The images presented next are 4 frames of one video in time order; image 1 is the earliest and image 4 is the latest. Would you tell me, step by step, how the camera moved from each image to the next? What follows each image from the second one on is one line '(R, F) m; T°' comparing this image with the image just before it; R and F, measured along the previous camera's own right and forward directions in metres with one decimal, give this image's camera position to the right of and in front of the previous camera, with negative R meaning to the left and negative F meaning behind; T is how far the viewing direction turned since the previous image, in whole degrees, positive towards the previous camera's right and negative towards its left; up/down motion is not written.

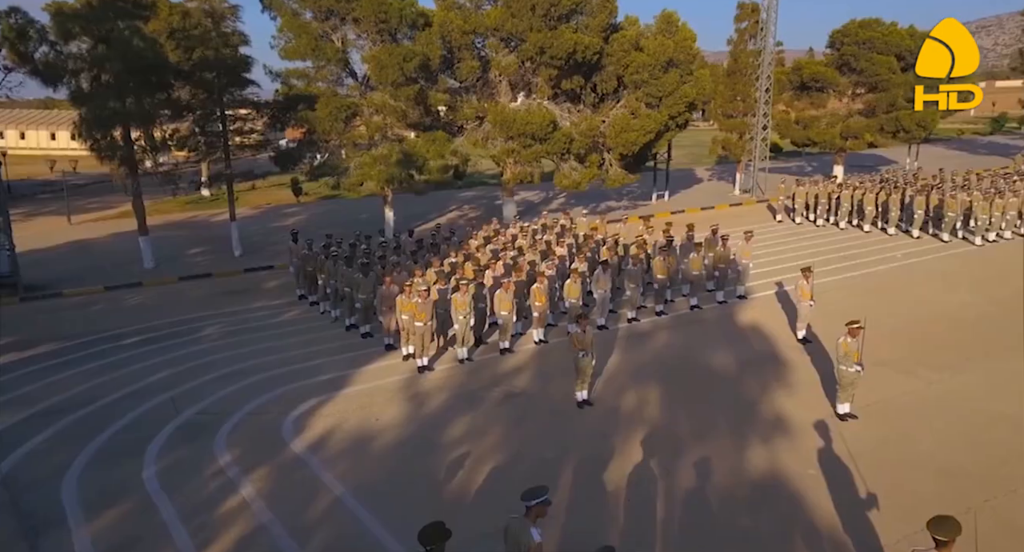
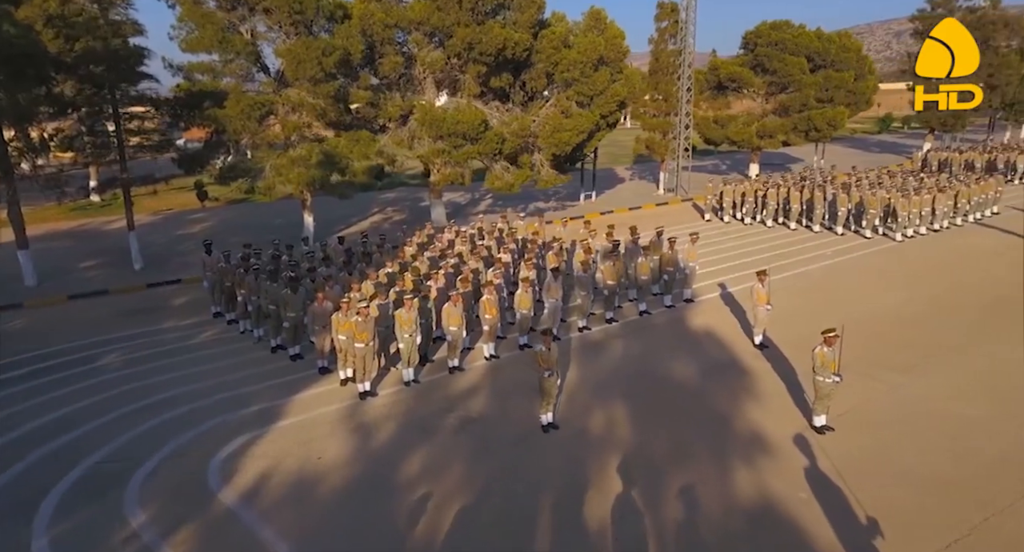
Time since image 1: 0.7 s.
(-0.4, +0.7) m; +7°
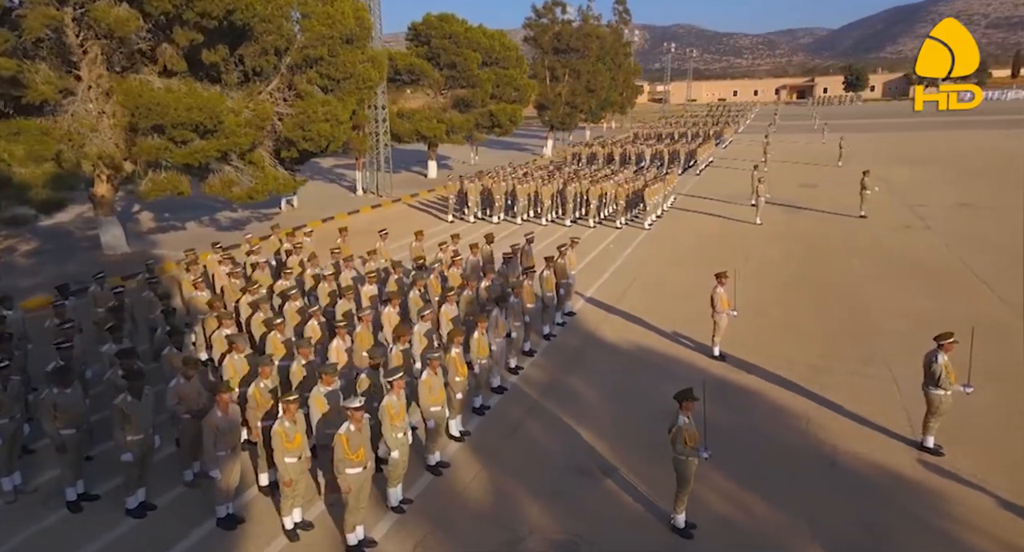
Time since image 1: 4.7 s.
(-3.7, +3.3) m; +33°
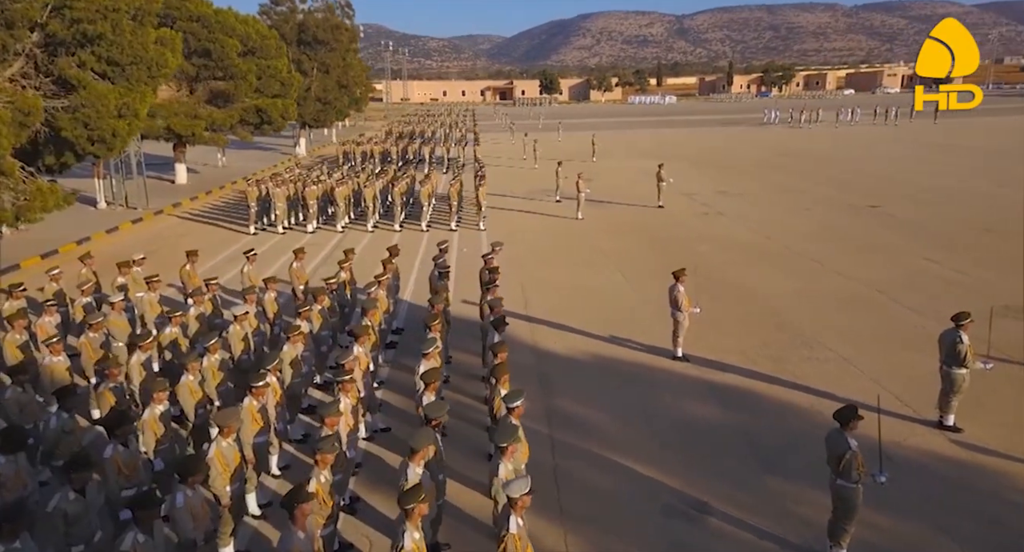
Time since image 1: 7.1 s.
(-2.9, +1.4) m; +22°
